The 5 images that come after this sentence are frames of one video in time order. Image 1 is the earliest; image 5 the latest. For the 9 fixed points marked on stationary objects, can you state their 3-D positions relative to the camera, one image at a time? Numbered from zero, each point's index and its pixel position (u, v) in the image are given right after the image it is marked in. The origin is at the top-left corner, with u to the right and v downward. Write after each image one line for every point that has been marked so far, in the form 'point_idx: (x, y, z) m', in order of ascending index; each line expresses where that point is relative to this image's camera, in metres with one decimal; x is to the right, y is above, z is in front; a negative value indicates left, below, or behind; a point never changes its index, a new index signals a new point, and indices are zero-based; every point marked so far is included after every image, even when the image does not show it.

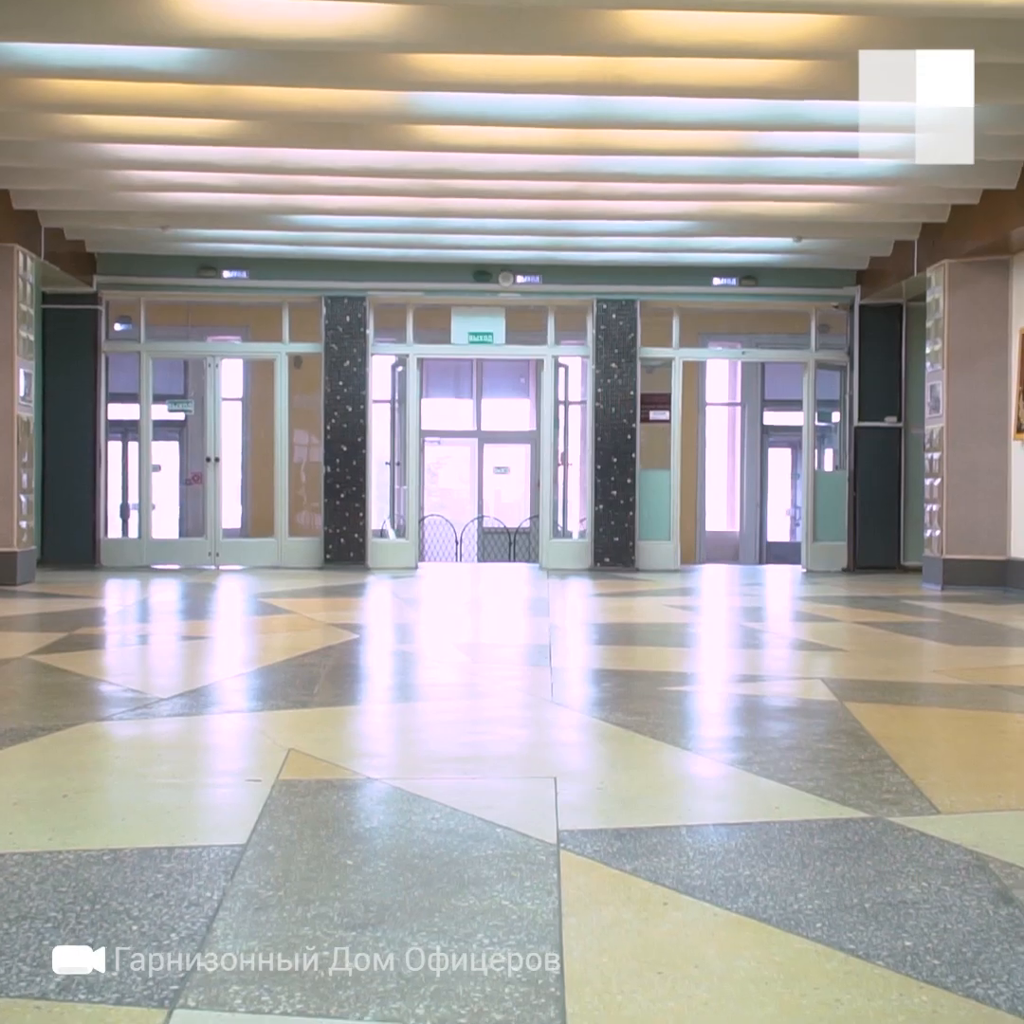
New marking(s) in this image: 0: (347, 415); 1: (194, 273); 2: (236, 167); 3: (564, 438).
0: (-1.3, +0.8, +11.9) m
1: (-2.5, +1.9, +11.7) m
2: (-1.6, +1.9, +8.2) m
3: (+0.4, +0.6, +12.1) m
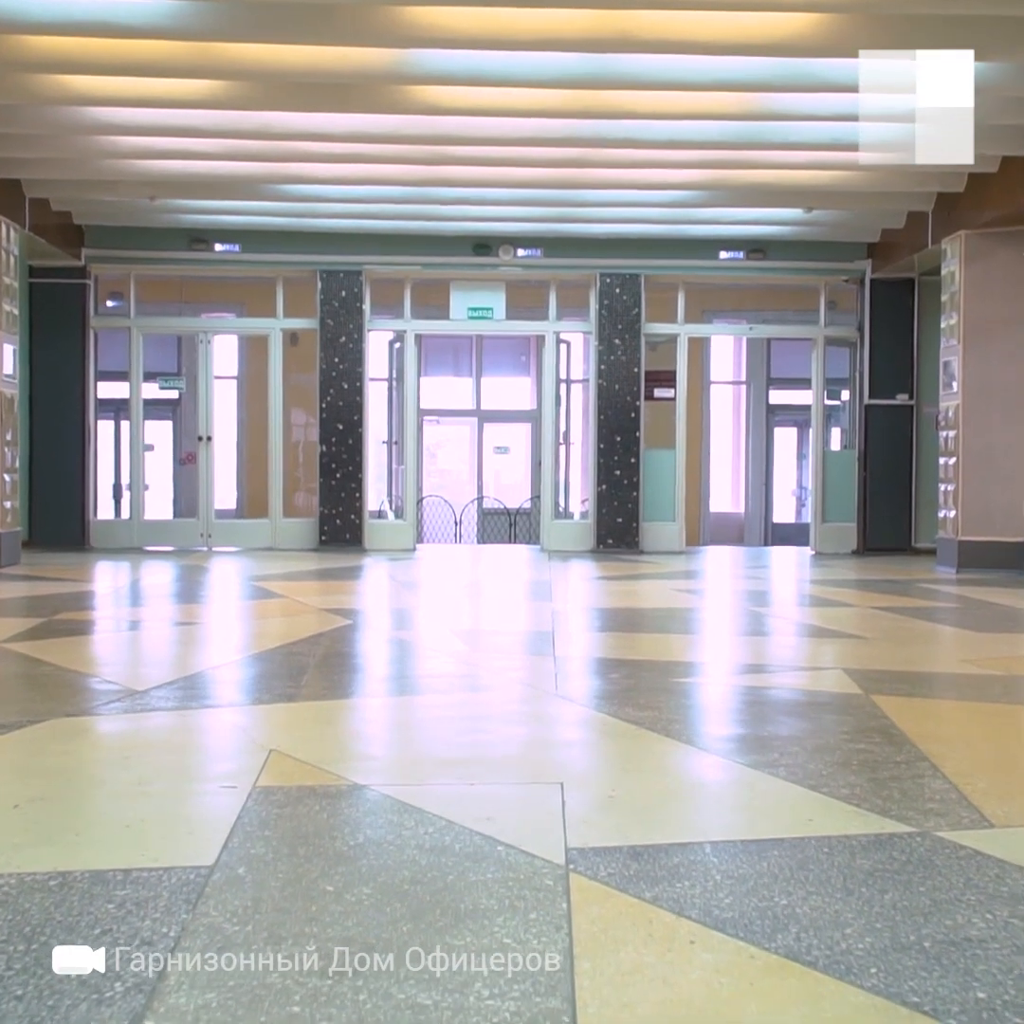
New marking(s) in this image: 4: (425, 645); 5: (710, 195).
0: (-1.3, +0.9, +11.5) m
1: (-2.5, +2.1, +11.3) m
2: (-1.5, +2.0, +7.9) m
3: (+0.4, +0.8, +11.8) m
4: (-0.3, -0.5, +5.3) m
5: (+1.3, +2.1, +9.7) m
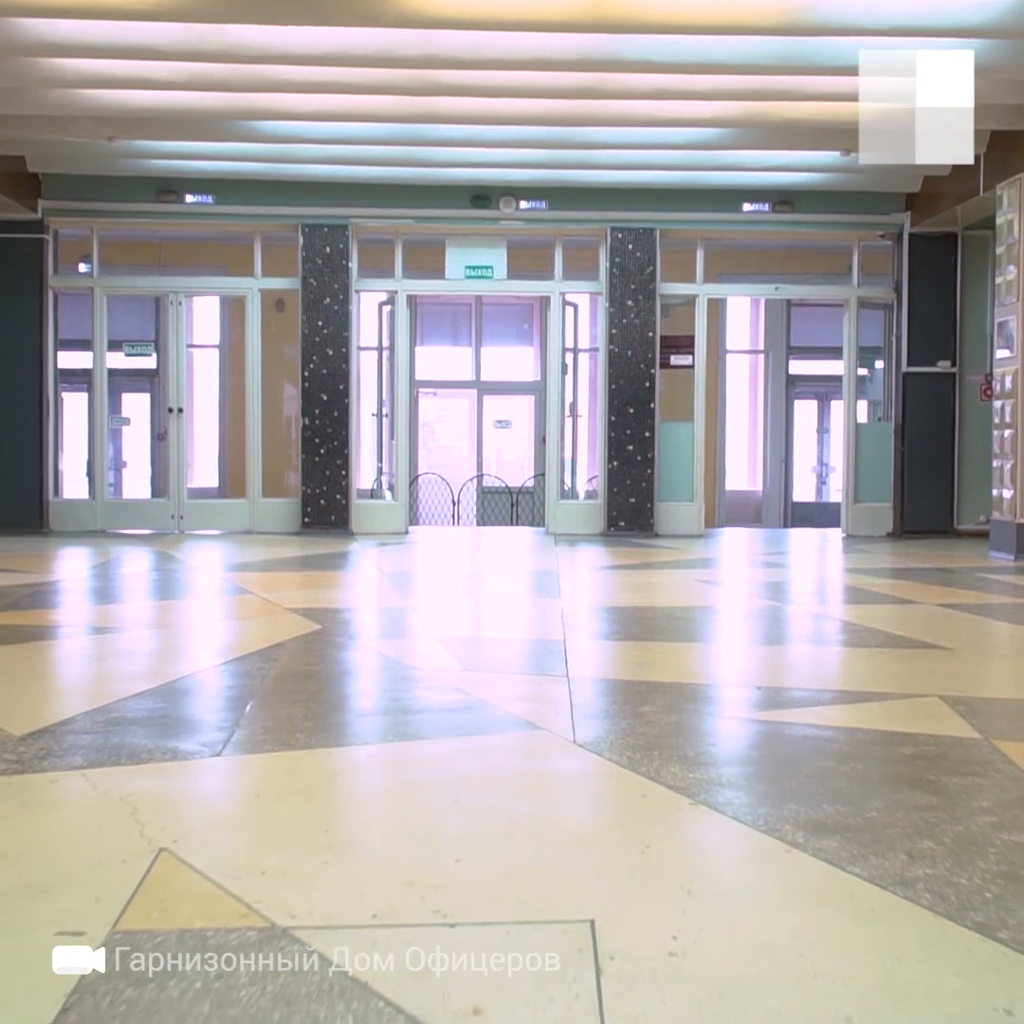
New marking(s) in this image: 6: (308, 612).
0: (-1.3, +1.1, +10.5) m
1: (-2.5, +2.2, +10.3) m
2: (-1.5, +2.1, +6.8) m
3: (+0.4, +0.9, +10.7) m
4: (-0.3, -0.4, +4.3) m
5: (+1.3, +2.2, +8.6) m
6: (-0.8, -0.4, +6.0) m
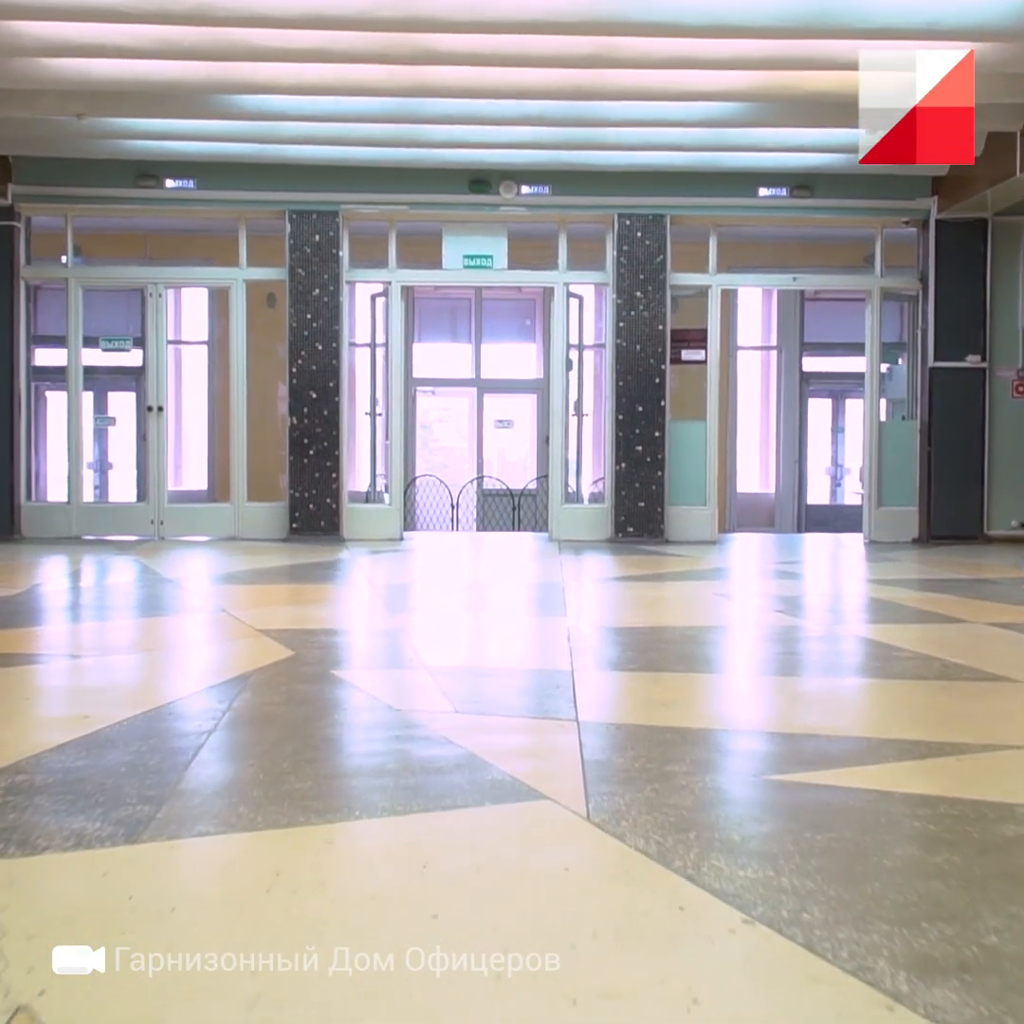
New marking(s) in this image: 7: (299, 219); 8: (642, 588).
0: (-1.3, +1.1, +9.9) m
1: (-2.5, +2.2, +9.6) m
2: (-1.5, +2.1, +6.2) m
3: (+0.5, +0.9, +10.1) m
4: (-0.3, -0.5, +3.7) m
5: (+1.3, +2.2, +8.0) m
6: (-0.8, -0.4, +5.4) m
7: (-1.4, +2.0, +9.8) m
8: (+0.6, -0.4, +7.0) m
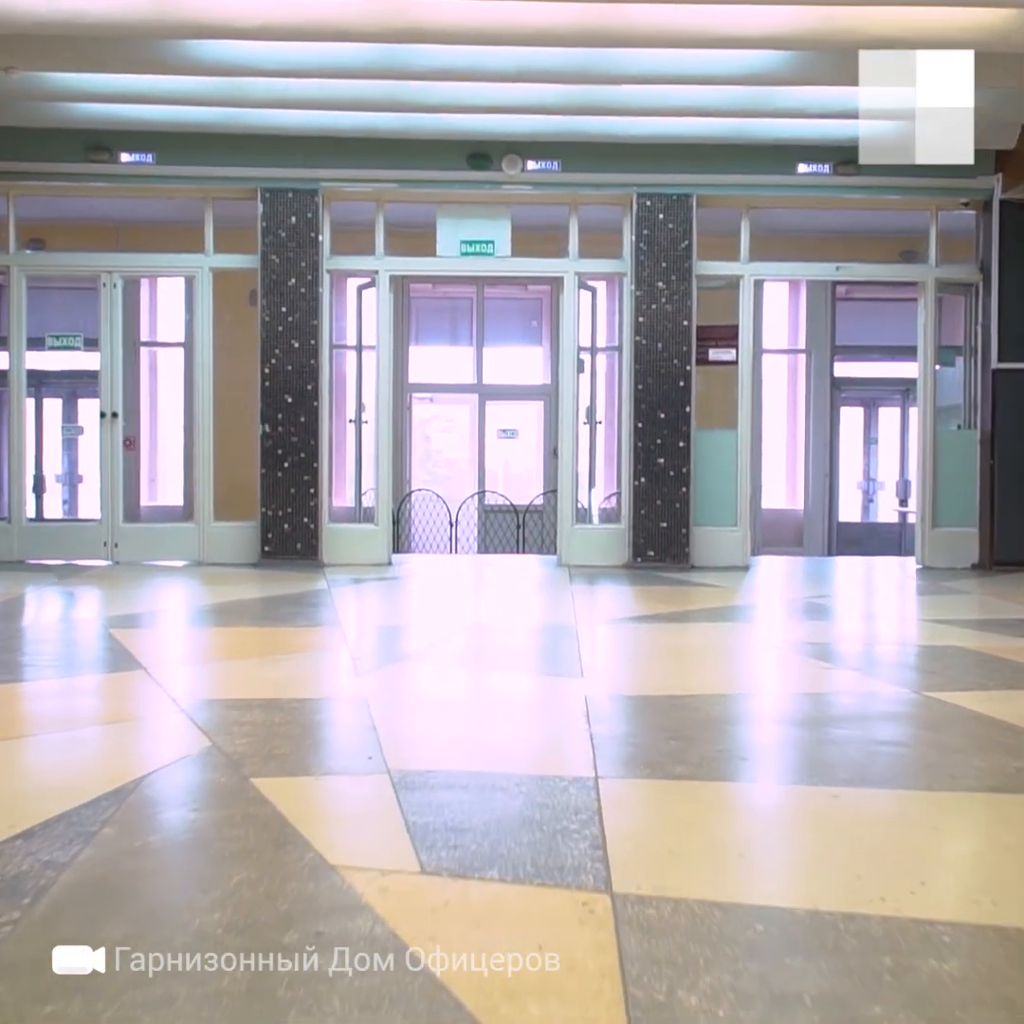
0: (-1.3, +0.9, +8.7) m
1: (-2.5, +2.1, +8.5) m
2: (-1.5, +2.0, +5.0) m
3: (+0.5, +0.8, +8.9) m
4: (-0.3, -0.5, +2.5) m
5: (+1.4, +2.1, +6.8) m
6: (-0.8, -0.5, +4.2) m
7: (-1.4, +1.8, +8.6) m
8: (+0.7, -0.5, +5.7) m
